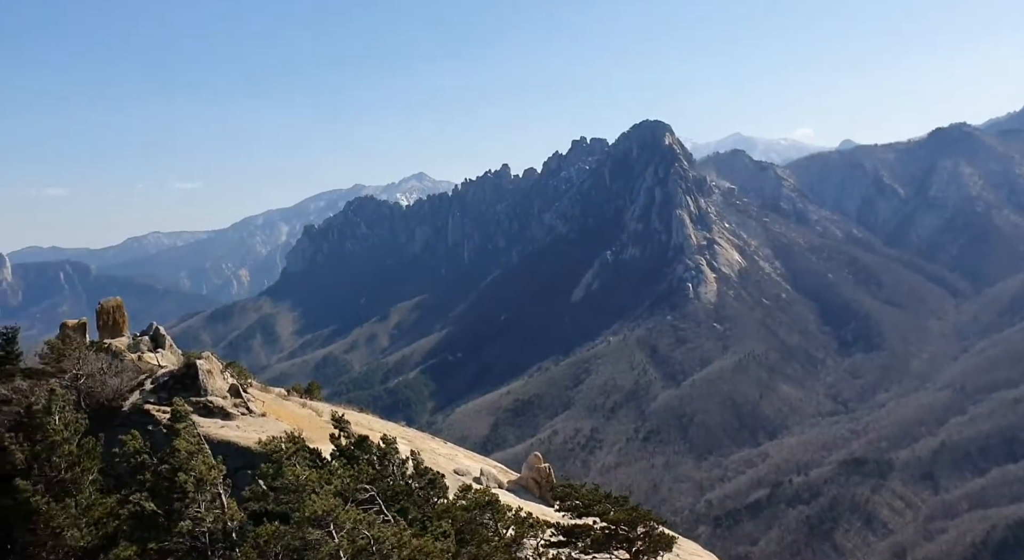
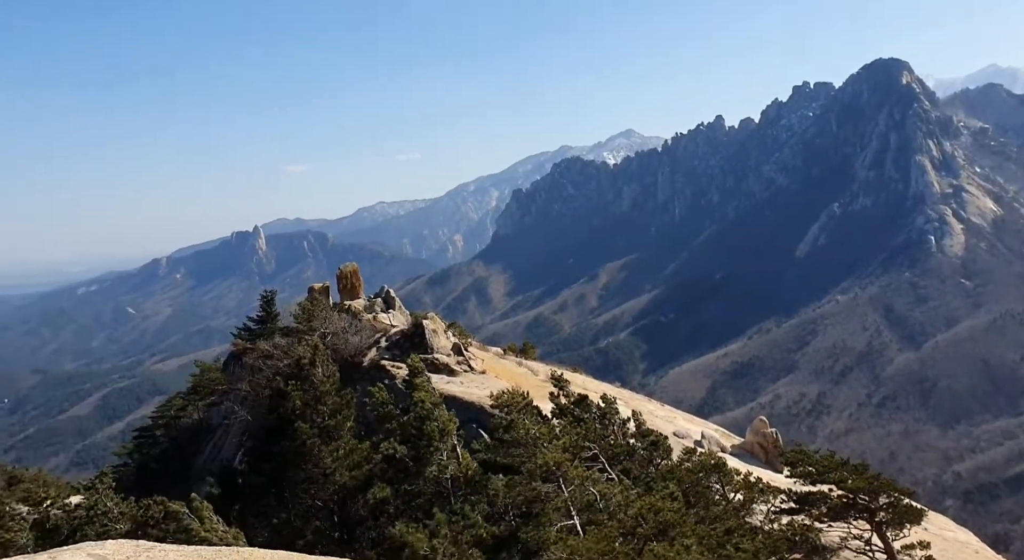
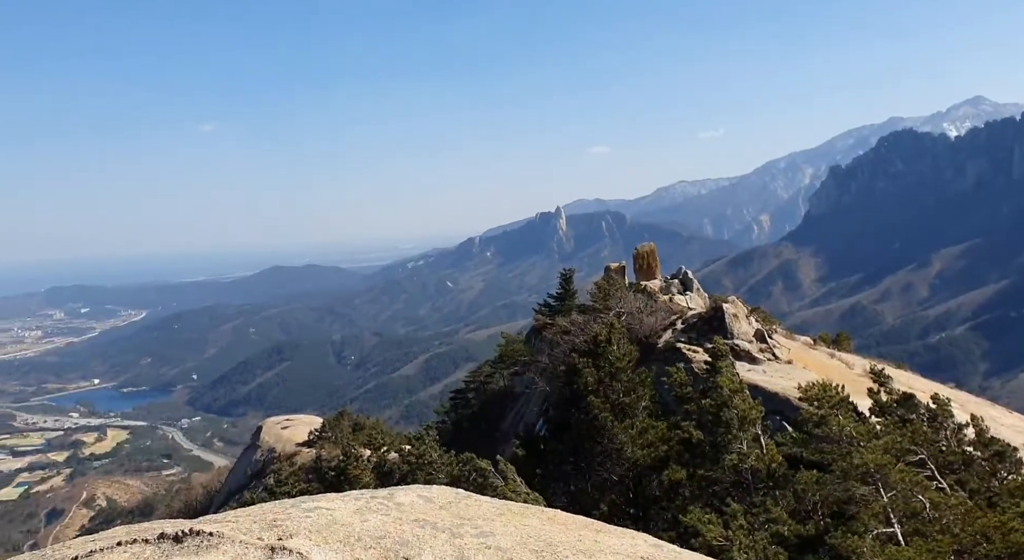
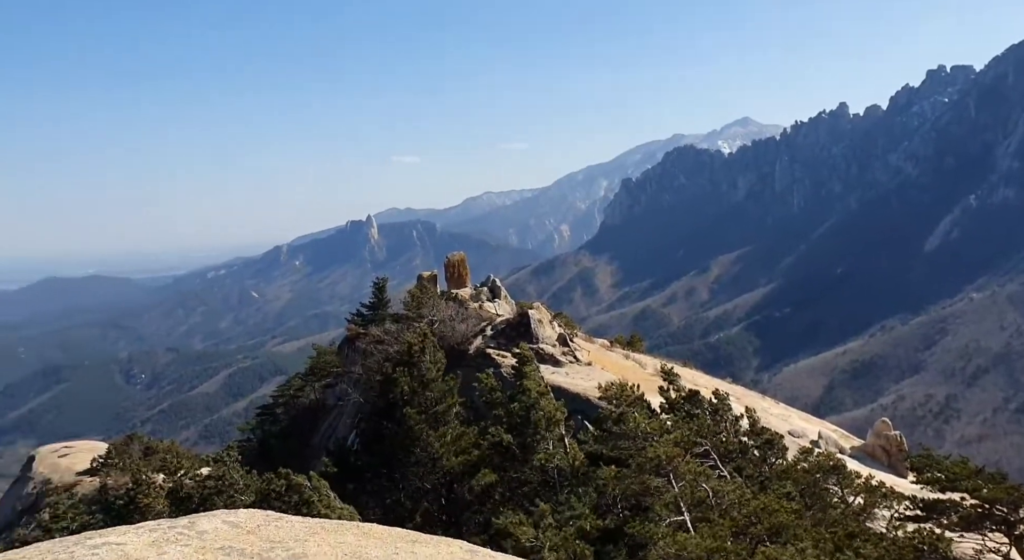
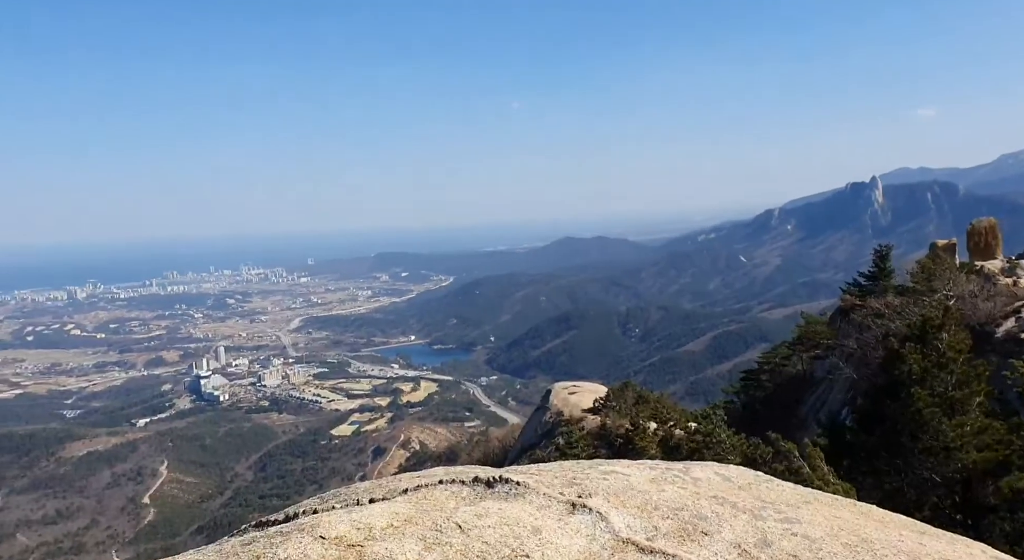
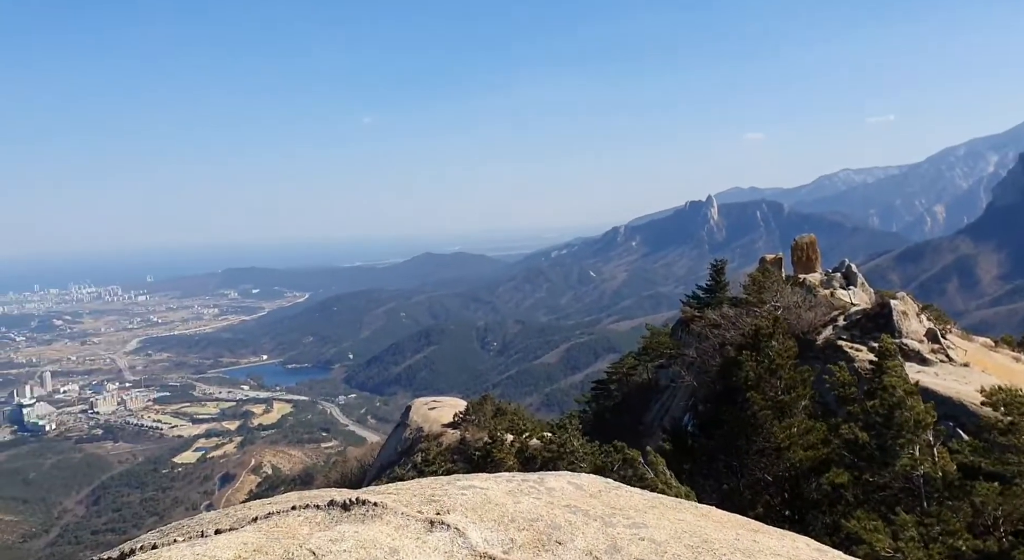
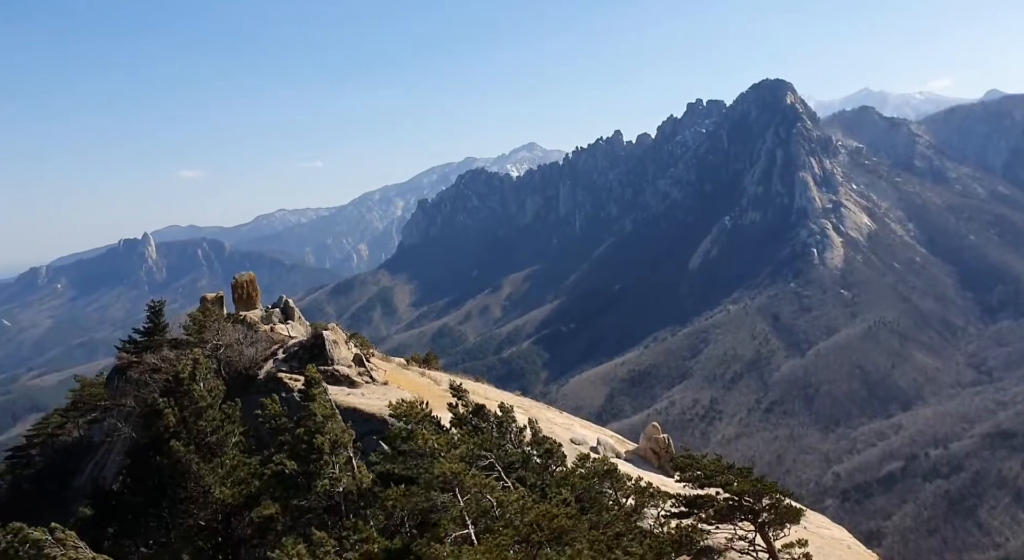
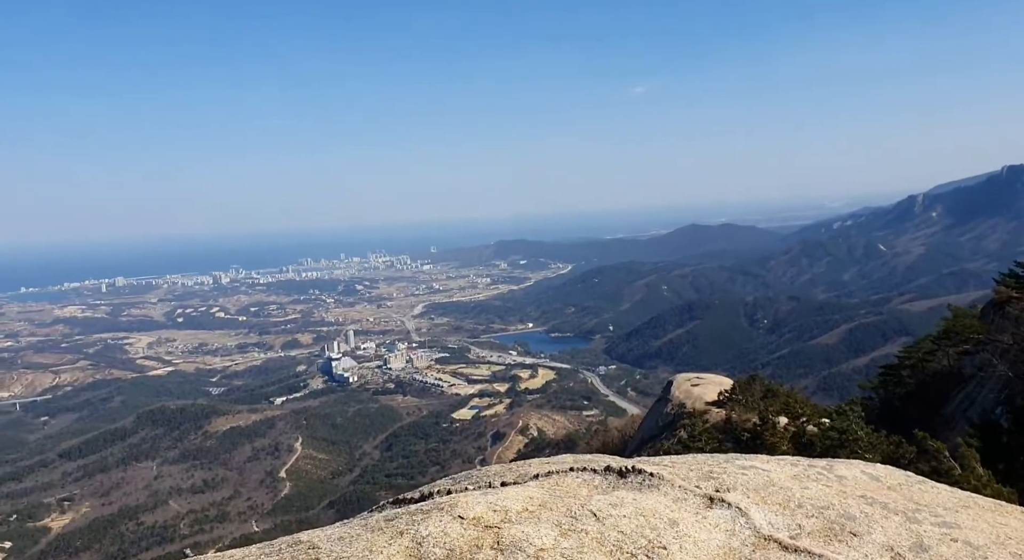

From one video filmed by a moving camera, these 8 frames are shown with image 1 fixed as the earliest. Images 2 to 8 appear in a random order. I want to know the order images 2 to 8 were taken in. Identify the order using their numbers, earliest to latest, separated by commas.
7, 2, 4, 3, 6, 5, 8
